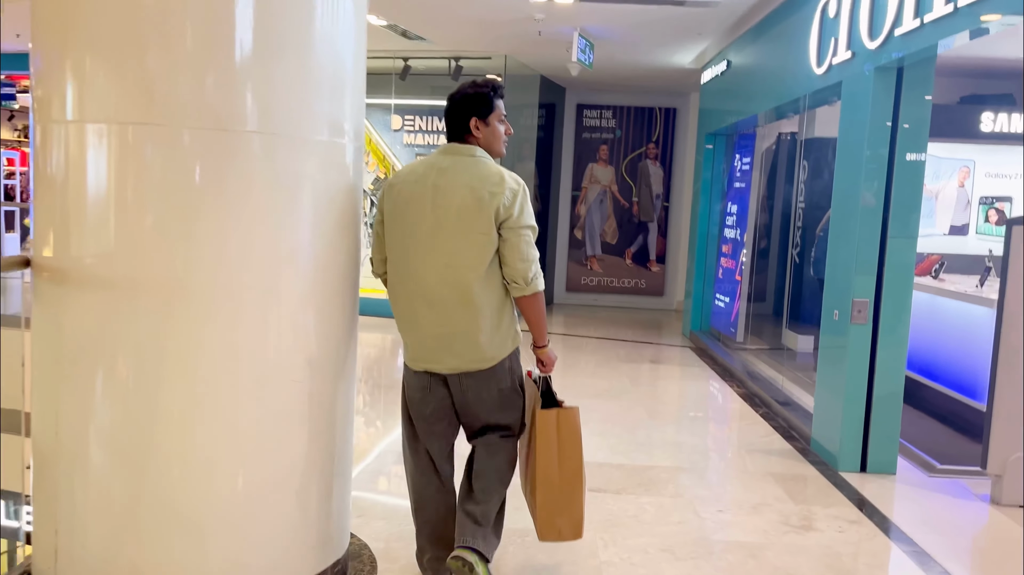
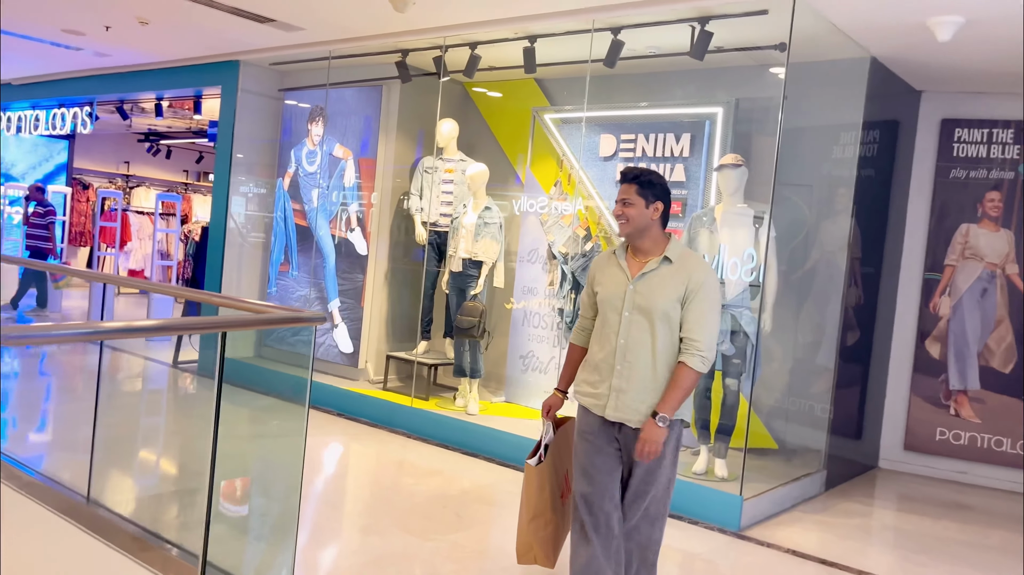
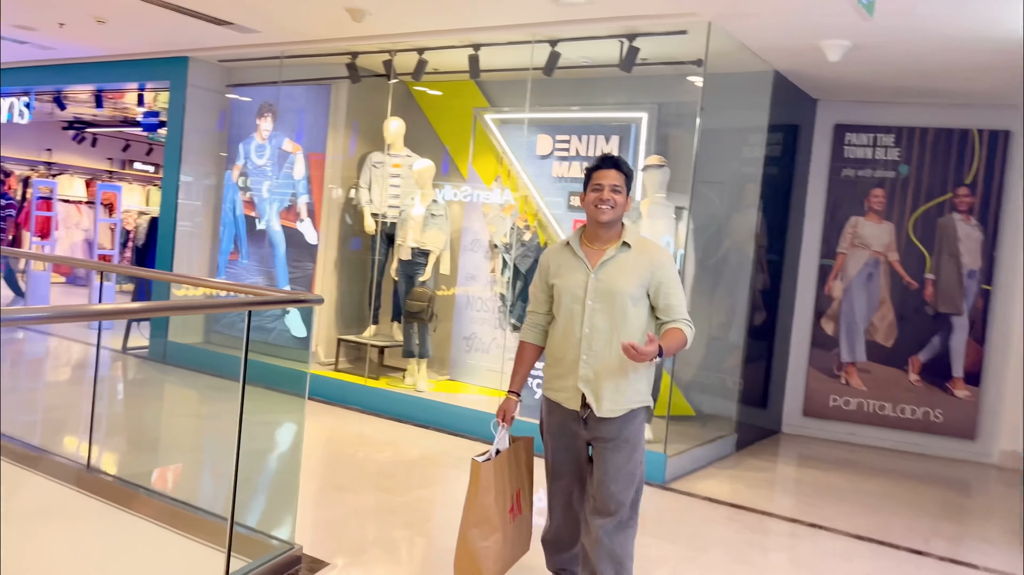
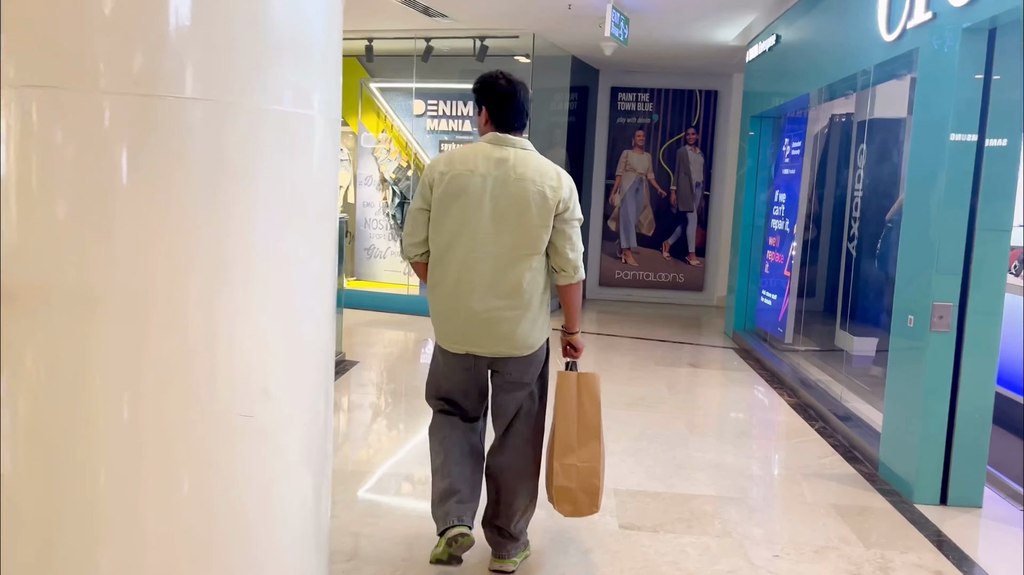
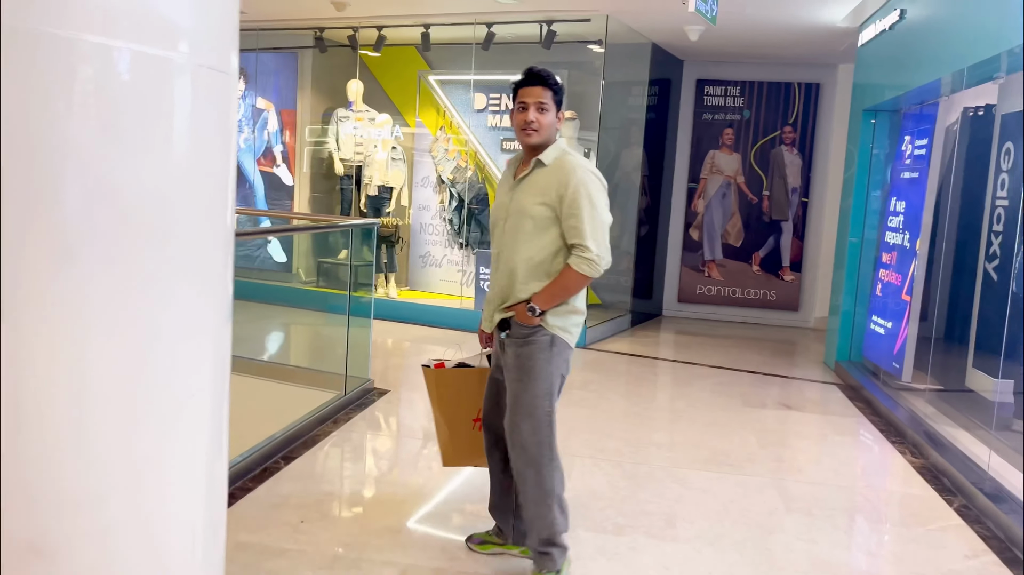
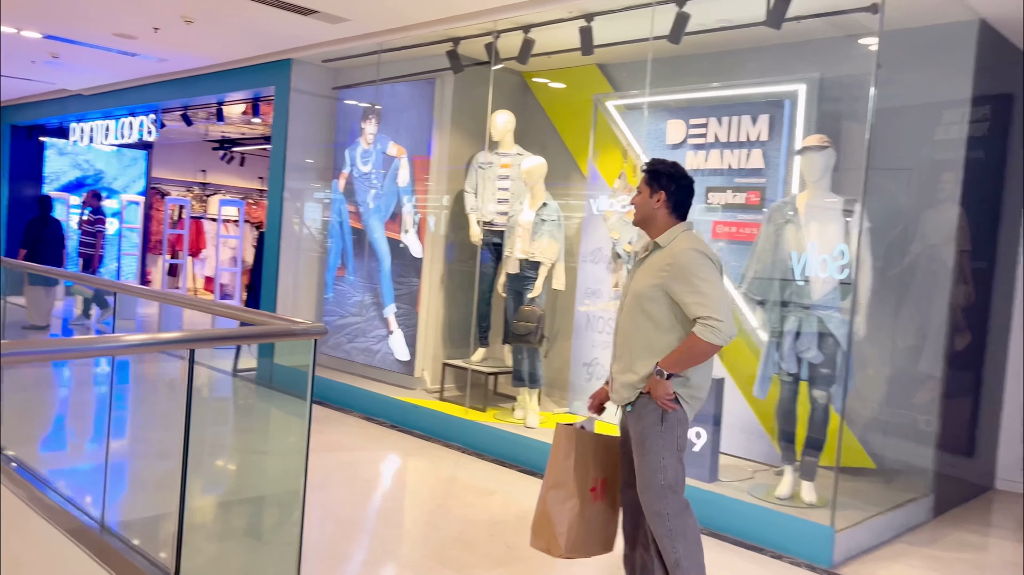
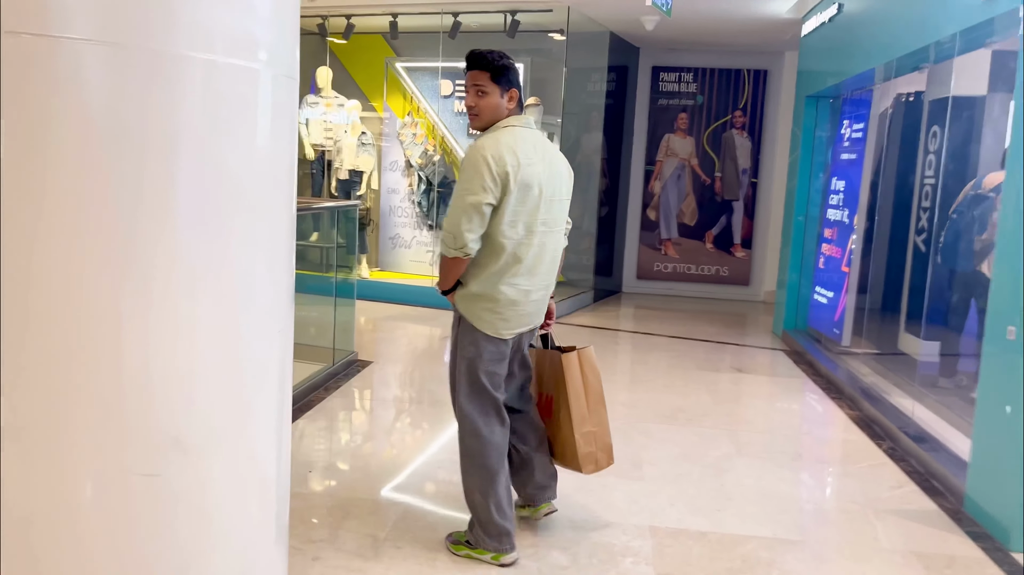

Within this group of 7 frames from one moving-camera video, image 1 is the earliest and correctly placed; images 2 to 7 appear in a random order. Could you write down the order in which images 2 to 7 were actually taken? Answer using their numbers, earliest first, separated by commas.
4, 7, 5, 3, 2, 6
